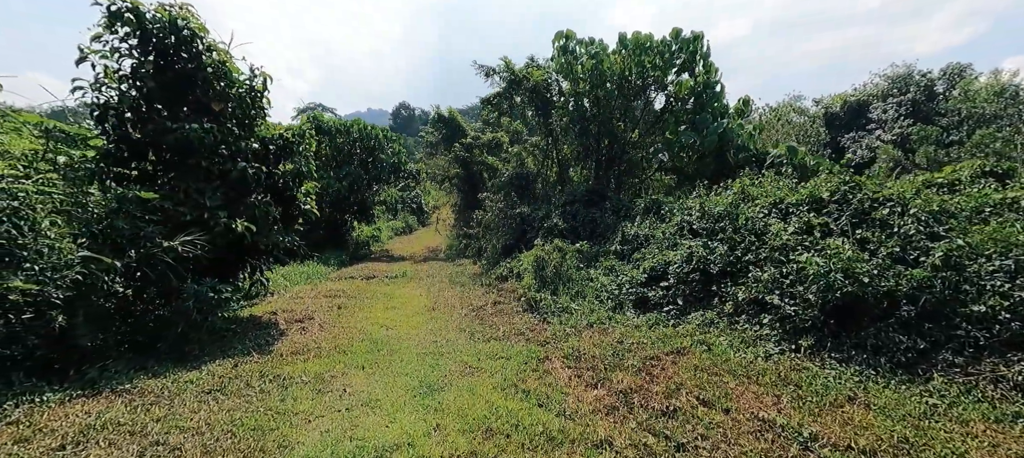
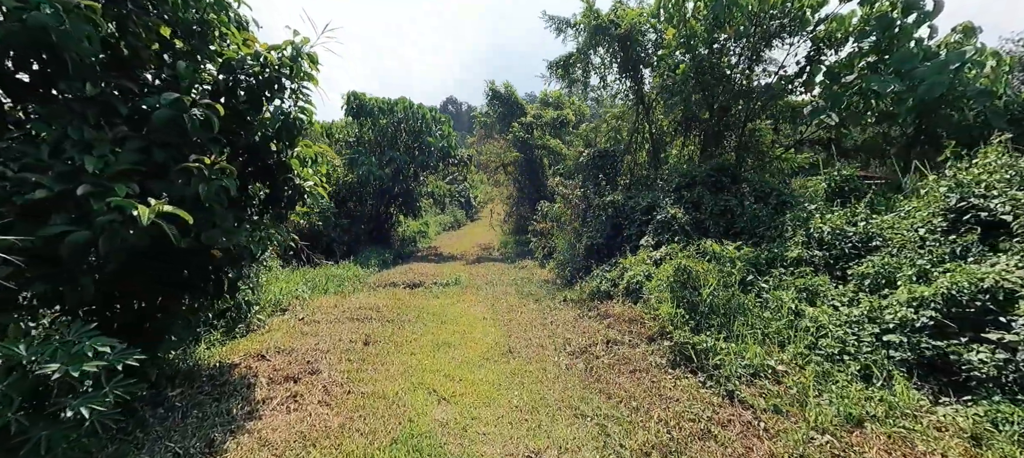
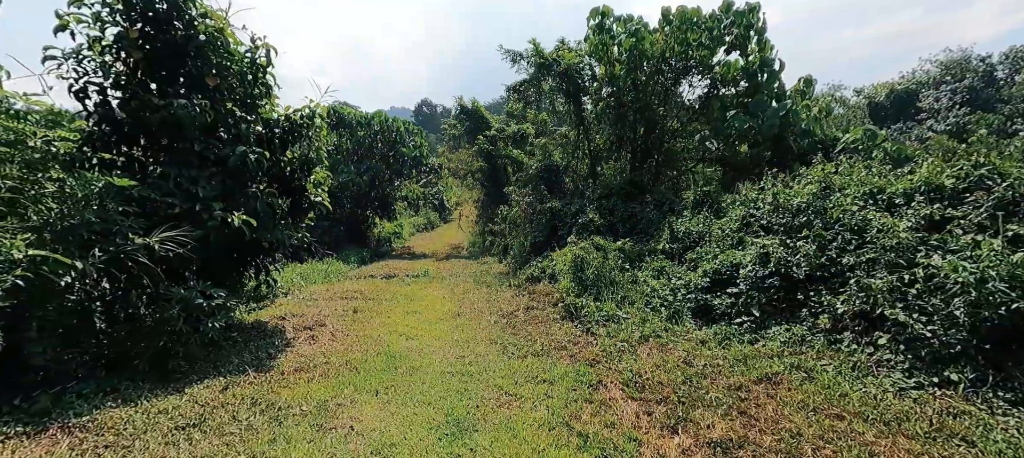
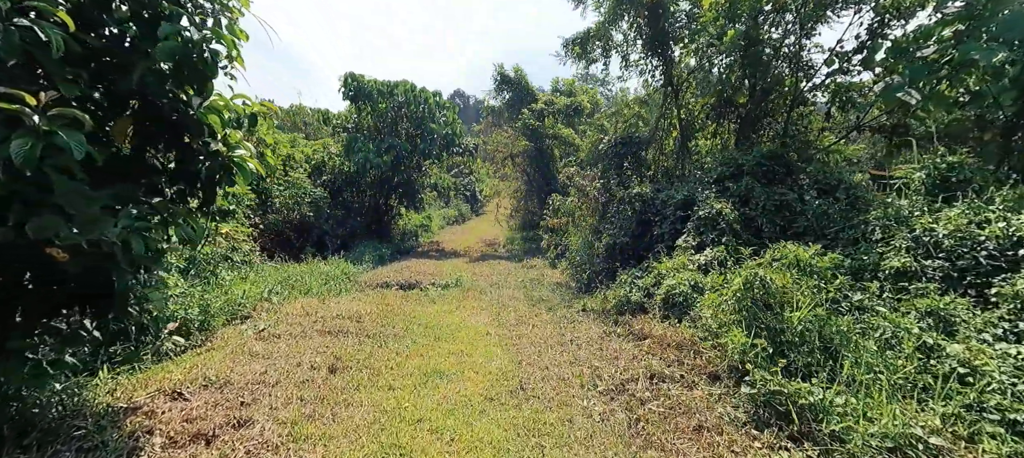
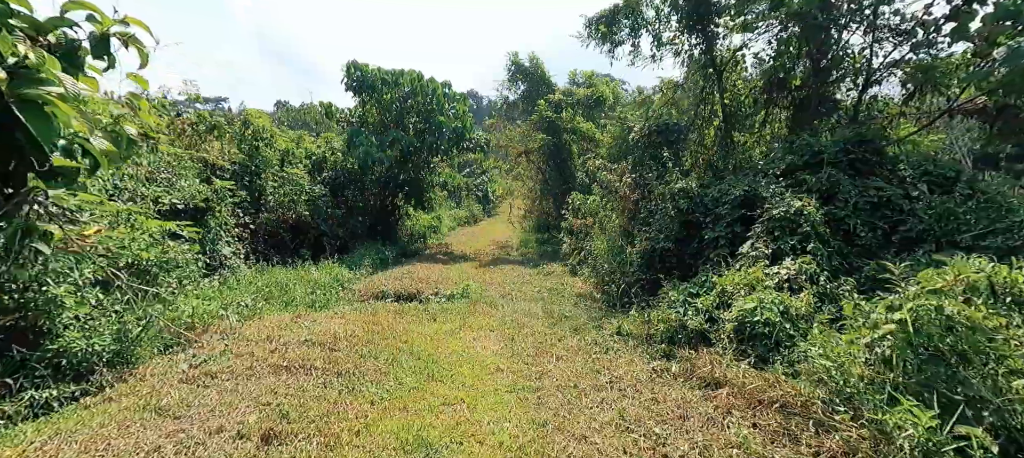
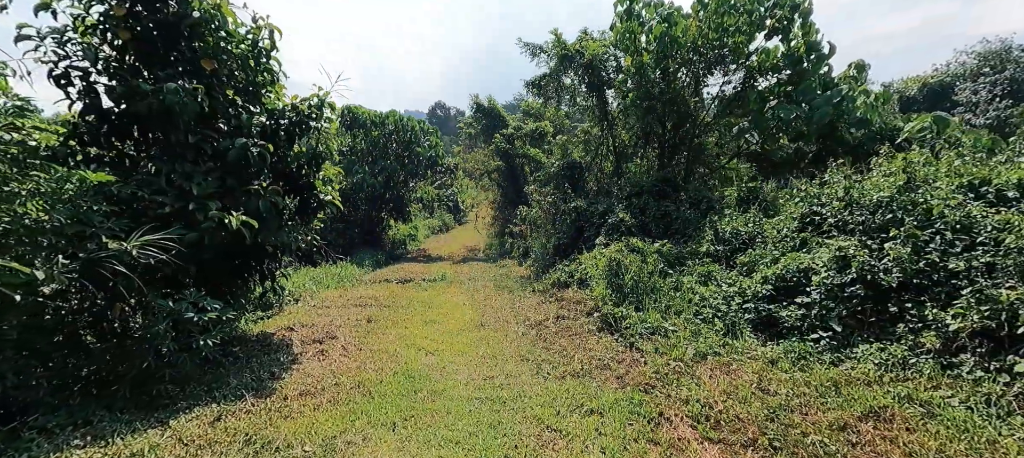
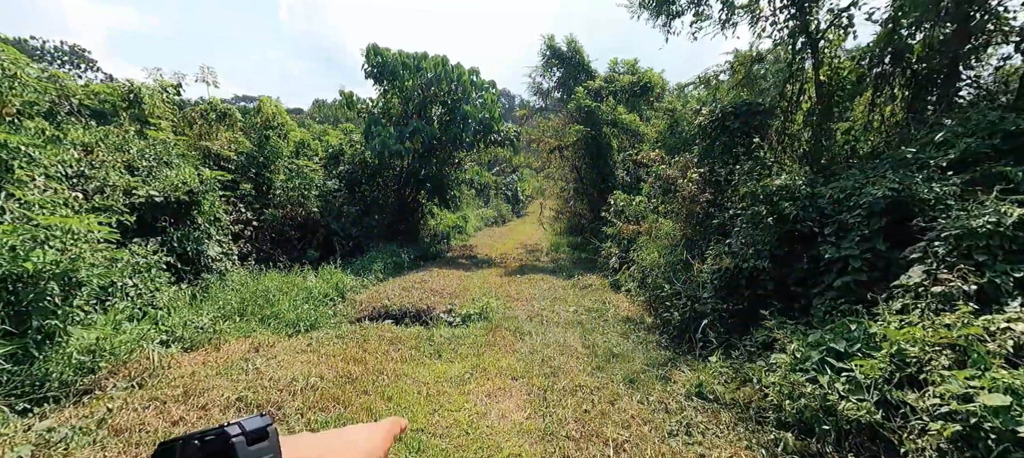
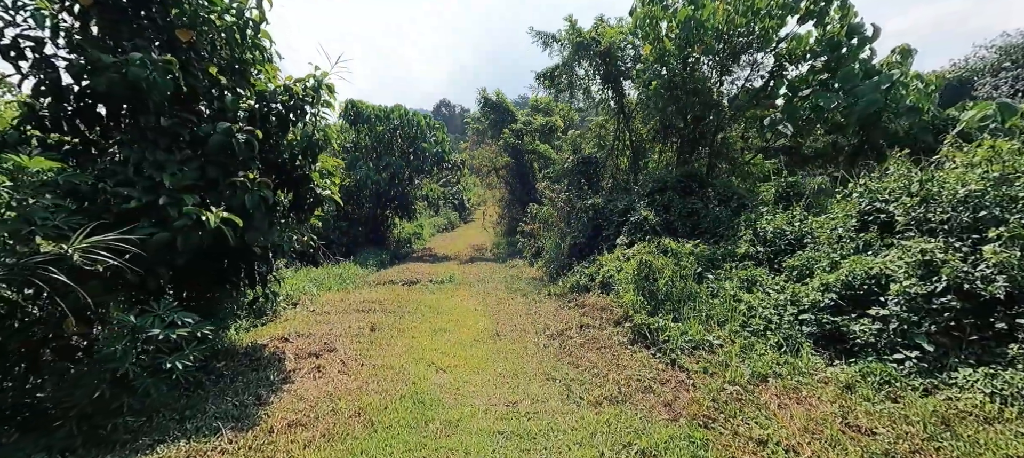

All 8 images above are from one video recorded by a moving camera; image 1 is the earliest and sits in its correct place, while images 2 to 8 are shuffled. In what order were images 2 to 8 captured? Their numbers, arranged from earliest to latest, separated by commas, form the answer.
3, 6, 8, 2, 4, 5, 7
